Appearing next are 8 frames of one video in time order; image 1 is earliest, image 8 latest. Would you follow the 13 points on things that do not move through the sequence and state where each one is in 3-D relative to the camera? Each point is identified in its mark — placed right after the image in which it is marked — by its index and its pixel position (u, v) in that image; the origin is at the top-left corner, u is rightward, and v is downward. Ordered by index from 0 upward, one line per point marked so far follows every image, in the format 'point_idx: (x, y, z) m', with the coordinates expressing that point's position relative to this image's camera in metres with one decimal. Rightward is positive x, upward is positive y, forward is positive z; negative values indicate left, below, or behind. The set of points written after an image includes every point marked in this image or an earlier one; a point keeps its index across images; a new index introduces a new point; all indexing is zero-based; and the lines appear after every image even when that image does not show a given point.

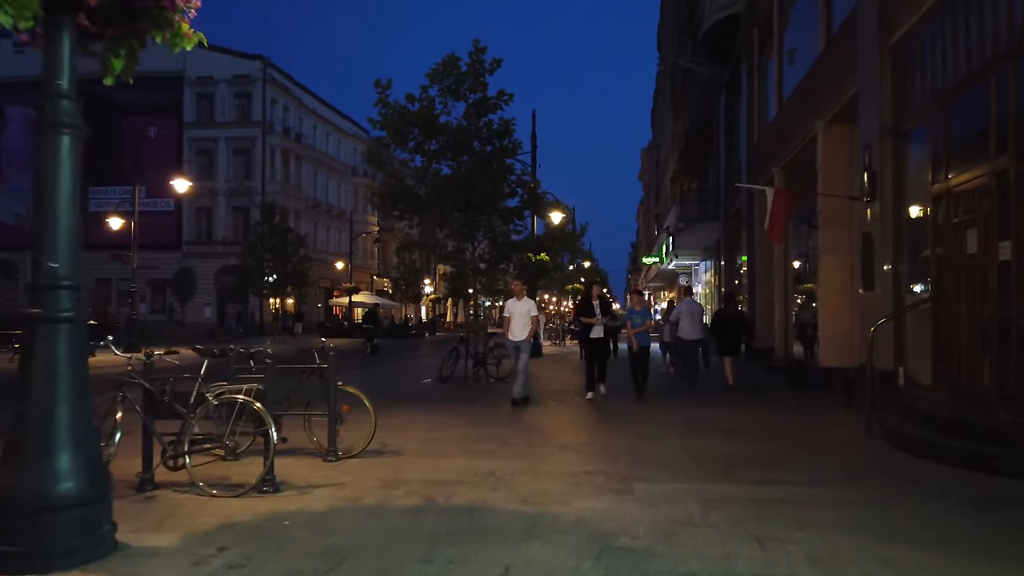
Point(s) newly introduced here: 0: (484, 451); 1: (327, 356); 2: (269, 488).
0: (-0.3, -1.9, +8.9) m
1: (-2.1, -0.8, +8.5) m
2: (-2.2, -1.8, +6.9) m
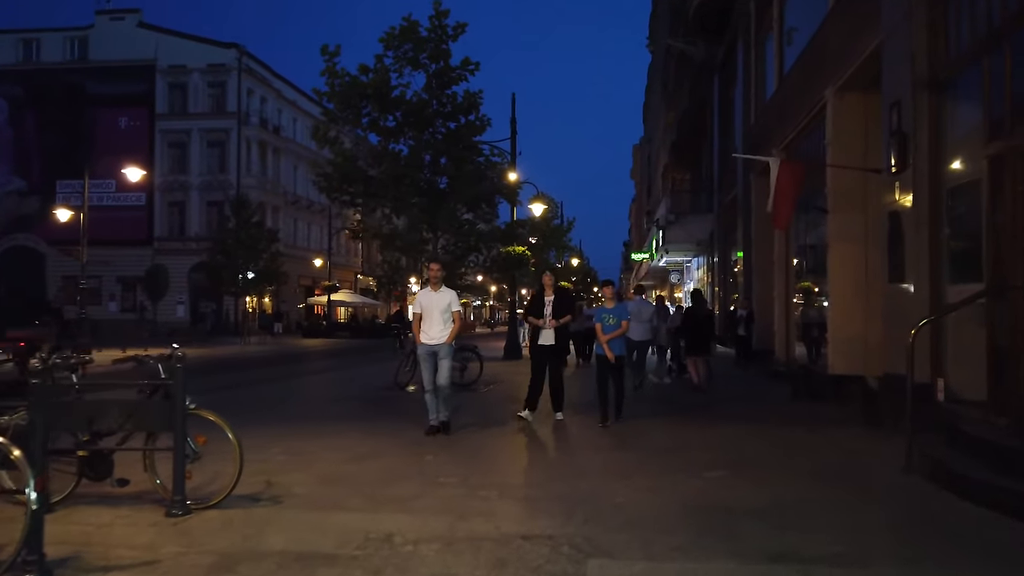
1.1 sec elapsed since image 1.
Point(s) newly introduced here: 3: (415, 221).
0: (-1.0, -1.8, +6.6) m
1: (-2.8, -0.7, +6.1) m
2: (-2.9, -1.7, +4.5) m
3: (-2.4, +1.6, +18.2) m
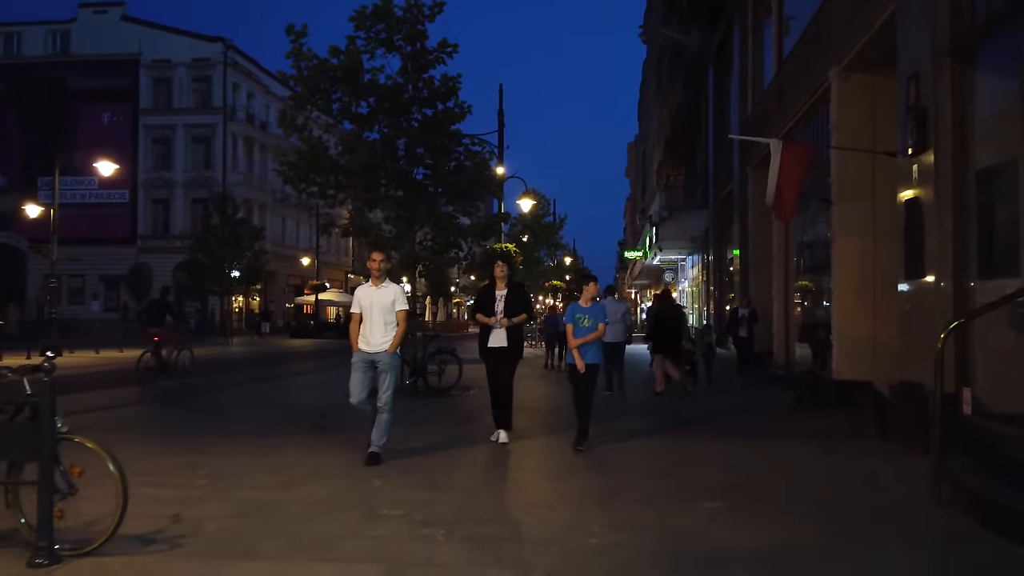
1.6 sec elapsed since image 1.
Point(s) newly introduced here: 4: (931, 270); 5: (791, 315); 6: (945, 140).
0: (-1.4, -1.8, +5.4) m
1: (-3.1, -0.6, +5.0) m
2: (-3.3, -1.7, +3.4) m
3: (-2.8, +1.7, +17.1) m
4: (+4.8, +0.2, +8.5) m
5: (+6.5, -0.6, +17.4) m
6: (+4.8, +1.7, +8.3) m
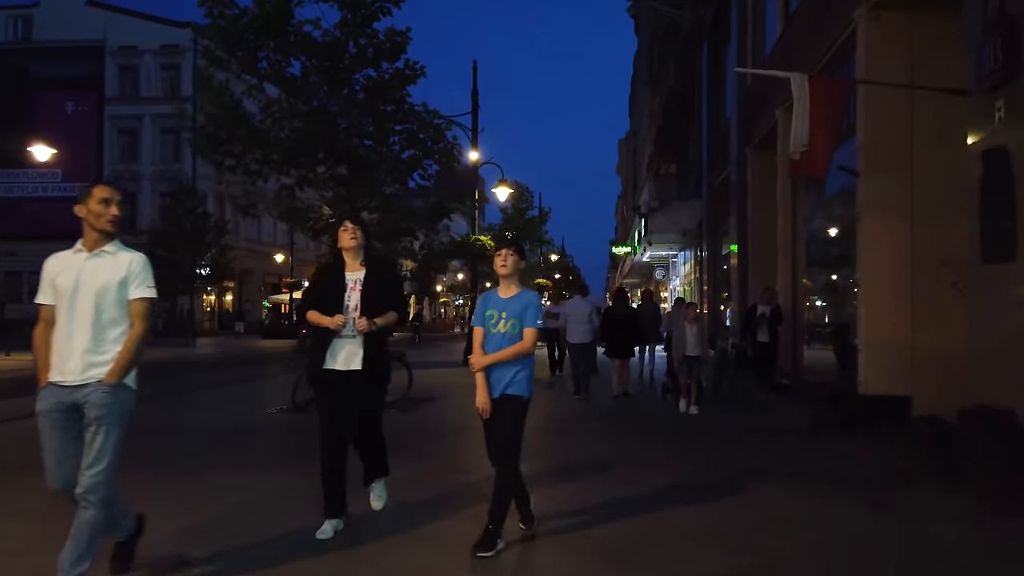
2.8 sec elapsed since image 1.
0: (-2.0, -1.7, +2.8) m
1: (-3.8, -0.5, +2.3) m
2: (-3.9, -1.6, +0.7) m
3: (-3.6, +1.8, +14.4) m
4: (+4.1, +0.3, +6.0) m
5: (+5.7, -0.5, +14.9) m
6: (+4.1, +1.8, +5.8) m
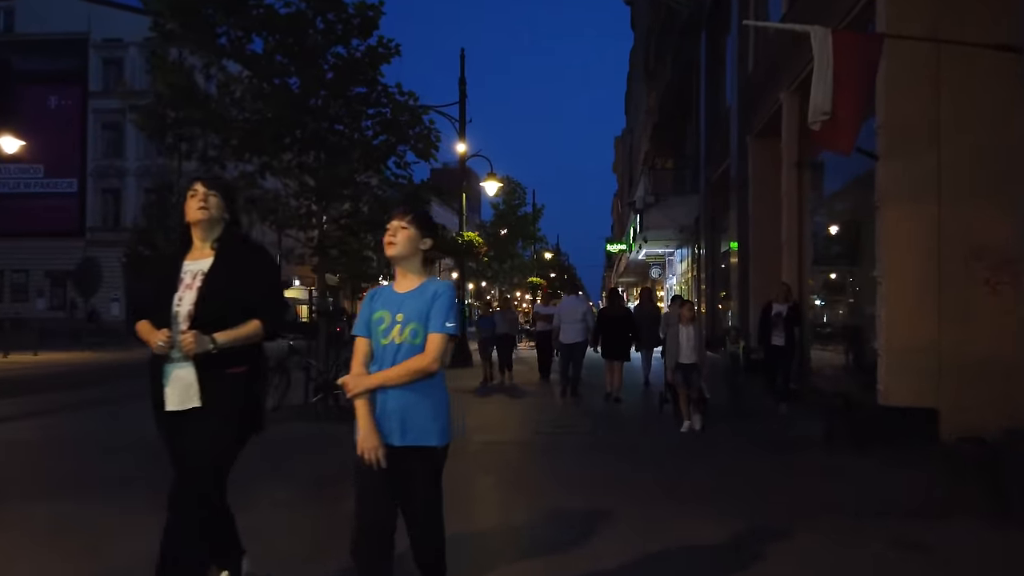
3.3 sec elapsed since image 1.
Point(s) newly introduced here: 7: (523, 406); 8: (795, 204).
0: (-2.3, -1.7, +1.7) m
1: (-4.0, -0.5, +1.2) m
2: (-4.1, -1.5, -0.4) m
3: (-3.9, +1.8, +13.3) m
4: (+3.8, +0.3, +4.8) m
5: (+5.4, -0.5, +13.7) m
6: (+3.9, +1.8, +4.6) m
7: (+0.3, -2.1, +12.7) m
8: (+5.5, +1.6, +14.5) m
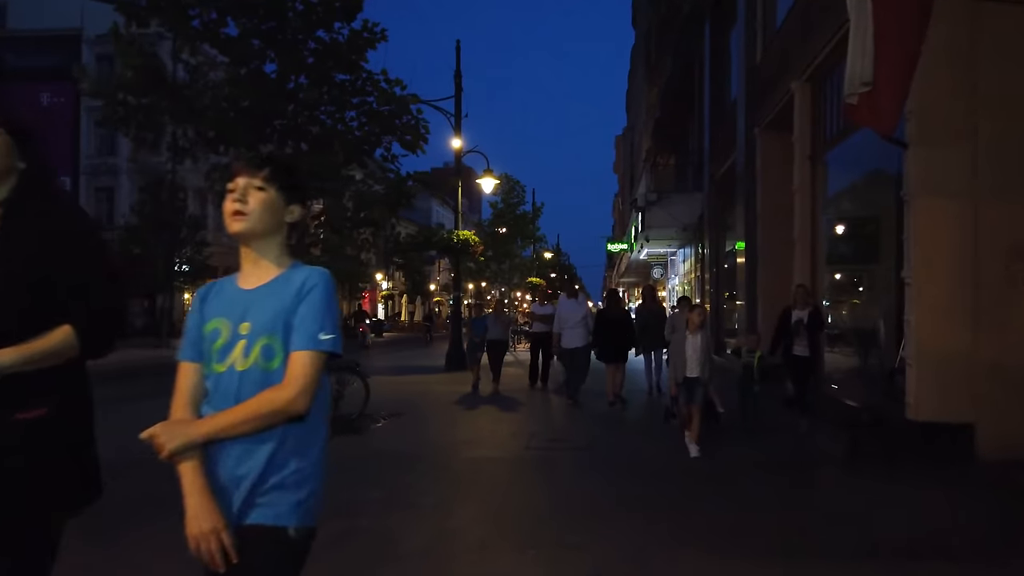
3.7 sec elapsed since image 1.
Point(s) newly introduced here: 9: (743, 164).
0: (-2.4, -1.7, +0.8) m
1: (-4.2, -0.5, +0.3) m
2: (-4.3, -1.5, -1.3) m
3: (-4.0, +1.8, +12.4) m
4: (+3.7, +0.3, +3.9) m
5: (+5.3, -0.5, +12.8) m
6: (+3.7, +1.8, +3.7) m
7: (+0.2, -2.1, +11.8) m
8: (+5.4, +1.6, +13.6) m
9: (+5.6, +3.0, +18.1) m
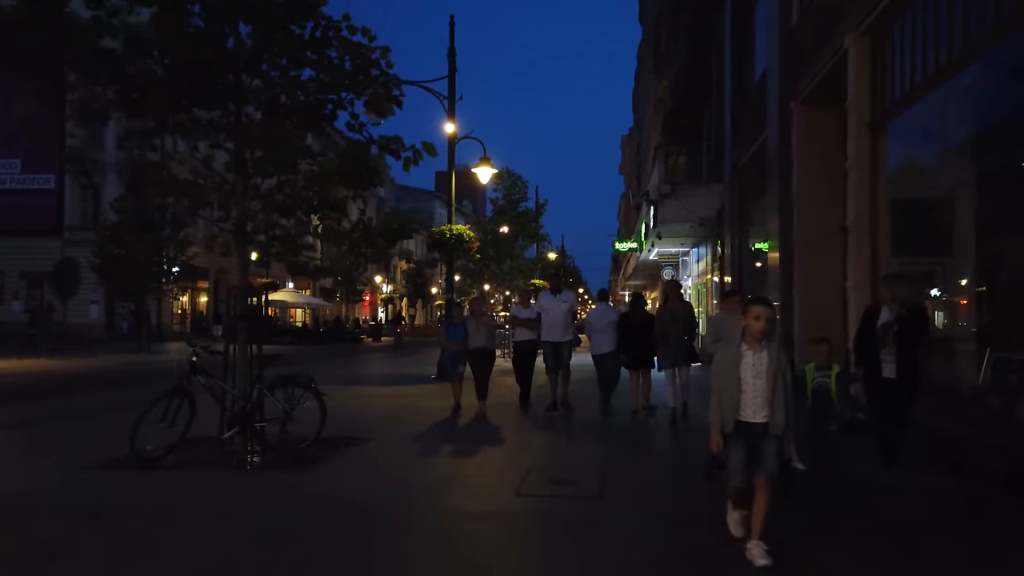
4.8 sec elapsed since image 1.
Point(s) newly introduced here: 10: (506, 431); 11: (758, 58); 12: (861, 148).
0: (-2.6, -1.6, -1.5) m
1: (-4.3, -0.4, -2.0) m
2: (-4.5, -1.4, -3.6) m
3: (-4.1, +1.9, +10.1) m
4: (+3.5, +0.4, +1.6) m
5: (+5.2, -0.5, +10.5) m
6: (+3.6, +1.9, +1.4) m
7: (+0.1, -2.0, +9.4) m
8: (+5.3, +1.6, +11.2) m
9: (+5.5, +3.0, +15.7) m
10: (-0.1, -2.1, +10.8) m
11: (+6.0, +5.6, +17.9) m
12: (+5.2, +2.1, +11.3) m
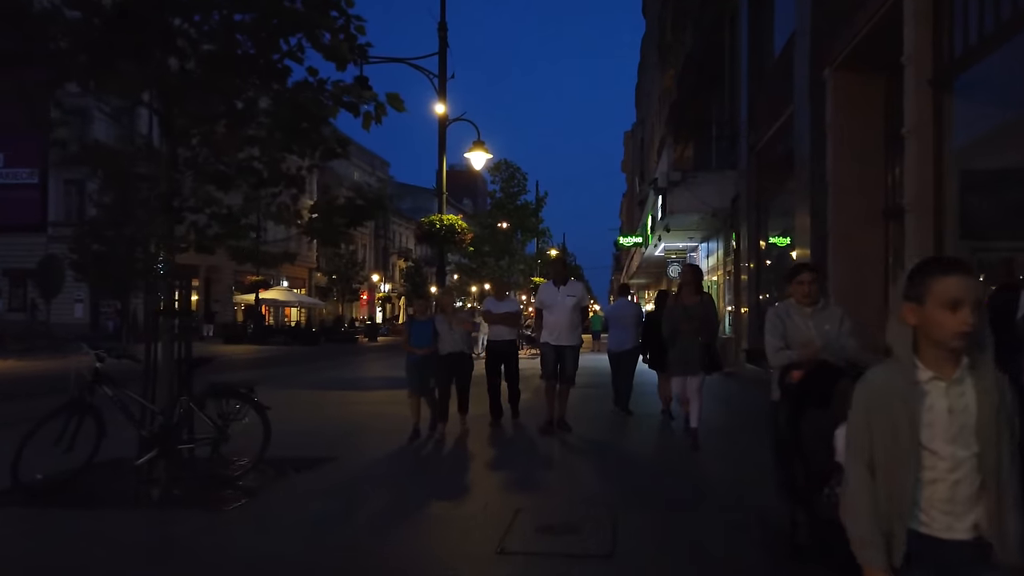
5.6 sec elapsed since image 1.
0: (-2.7, -1.4, -3.4) m
1: (-4.5, -0.3, -3.9) m
2: (-4.6, -1.3, -5.5) m
3: (-4.2, +2.0, +8.3) m
4: (+3.4, +0.5, -0.3) m
5: (+5.1, -0.3, +8.6) m
6: (+3.4, +2.0, -0.5) m
7: (-0.1, -1.9, +7.6) m
8: (+5.2, +1.7, +9.3) m
9: (+5.4, +3.2, +13.9) m
10: (-0.2, -2.0, +8.9) m
11: (+5.8, +5.8, +16.1) m
12: (+5.1, +2.2, +9.4) m
